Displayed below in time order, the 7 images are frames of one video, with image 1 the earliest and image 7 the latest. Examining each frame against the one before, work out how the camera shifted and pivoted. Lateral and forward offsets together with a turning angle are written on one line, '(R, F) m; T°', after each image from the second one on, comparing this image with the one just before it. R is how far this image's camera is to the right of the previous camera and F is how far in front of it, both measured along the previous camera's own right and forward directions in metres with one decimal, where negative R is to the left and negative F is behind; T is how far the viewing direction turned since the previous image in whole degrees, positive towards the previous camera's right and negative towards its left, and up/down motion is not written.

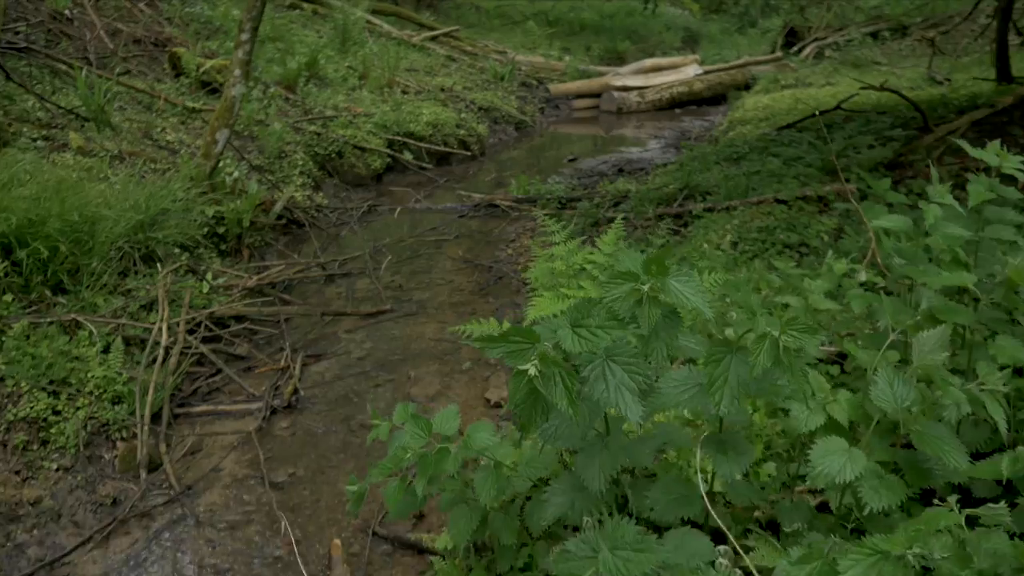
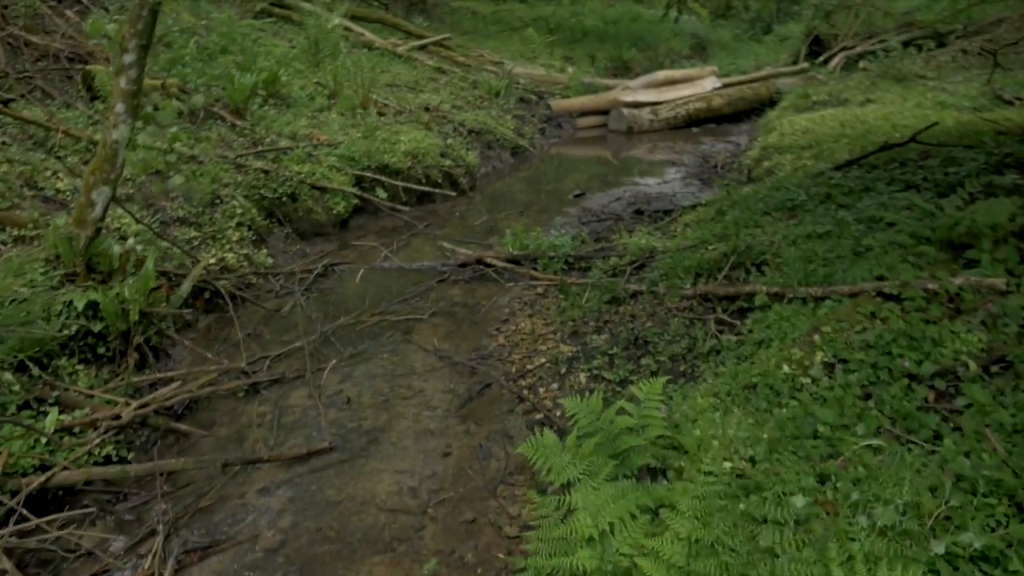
(+0.1, +1.8) m; 0°
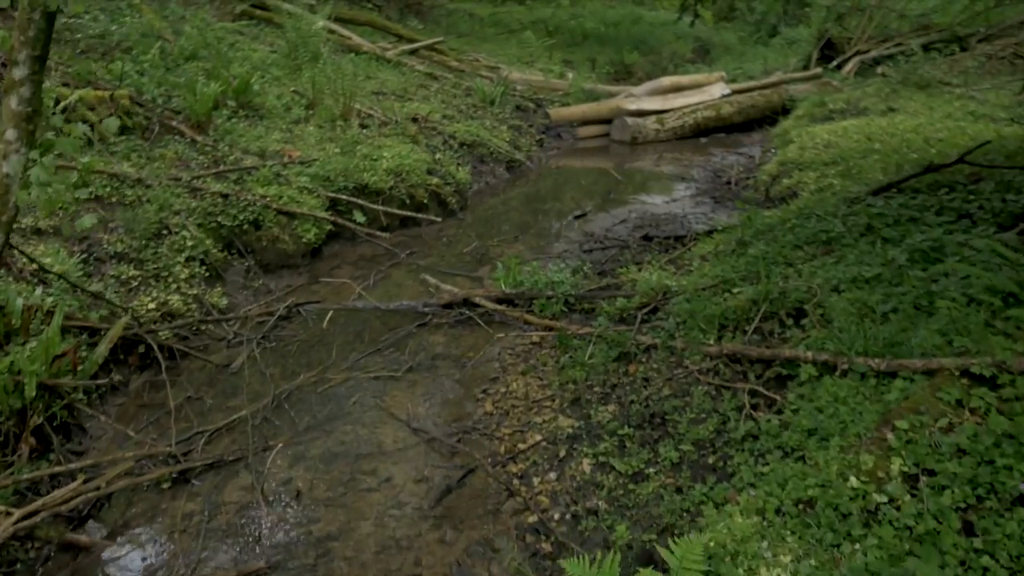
(+0.1, +0.9) m; 0°
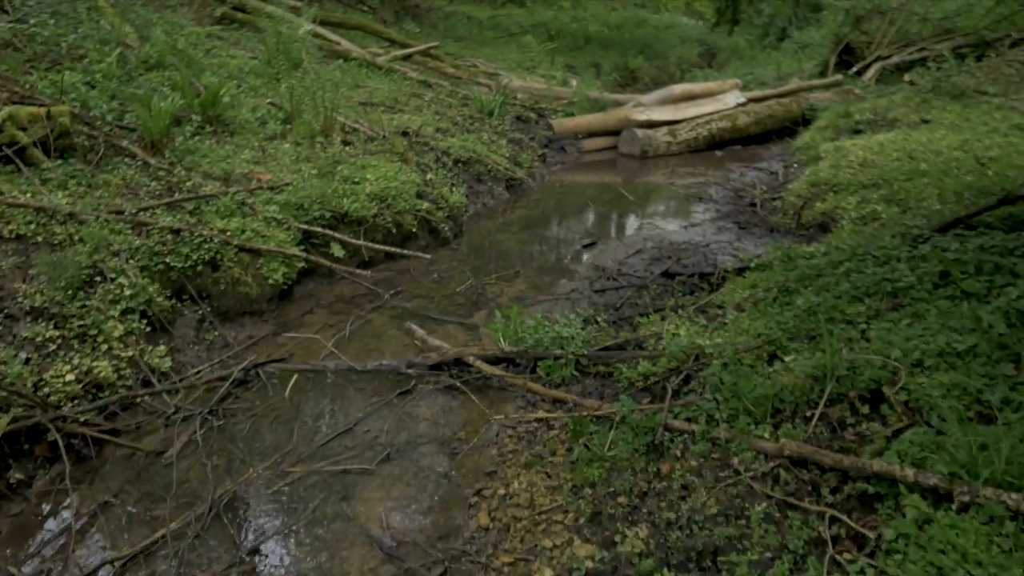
(0.0, +1.0) m; 0°
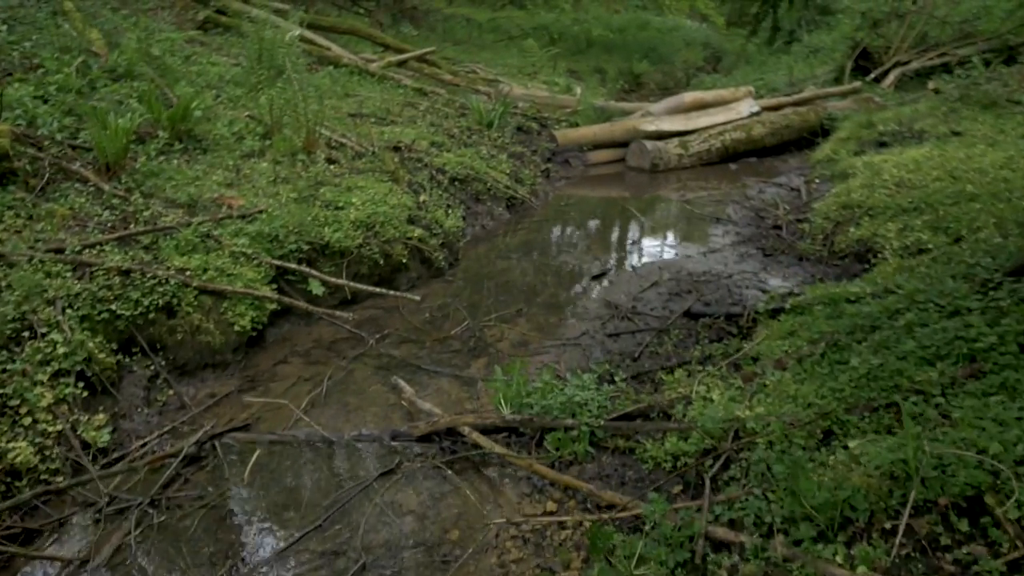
(0.0, +0.8) m; 0°
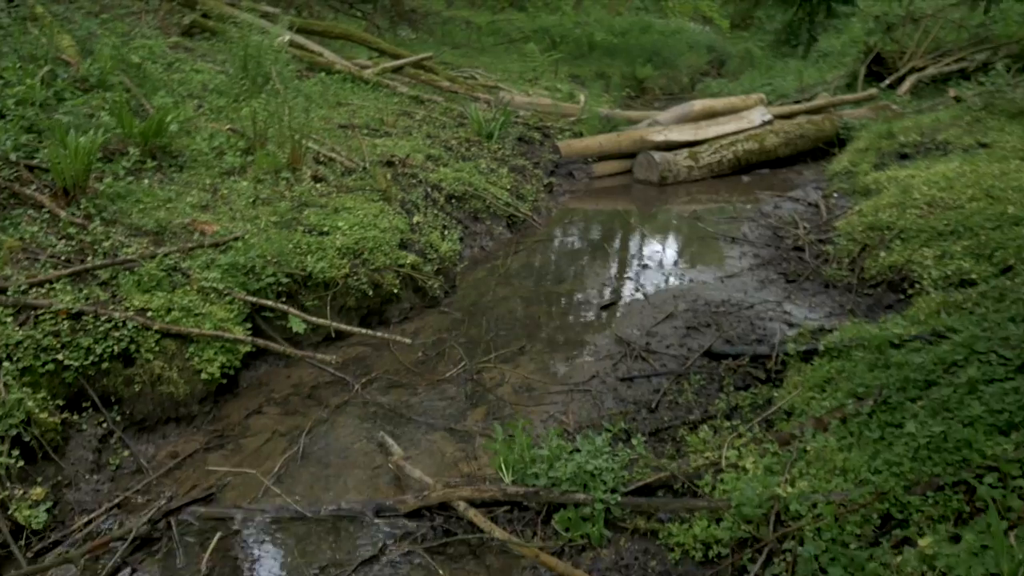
(0.0, +0.6) m; 0°
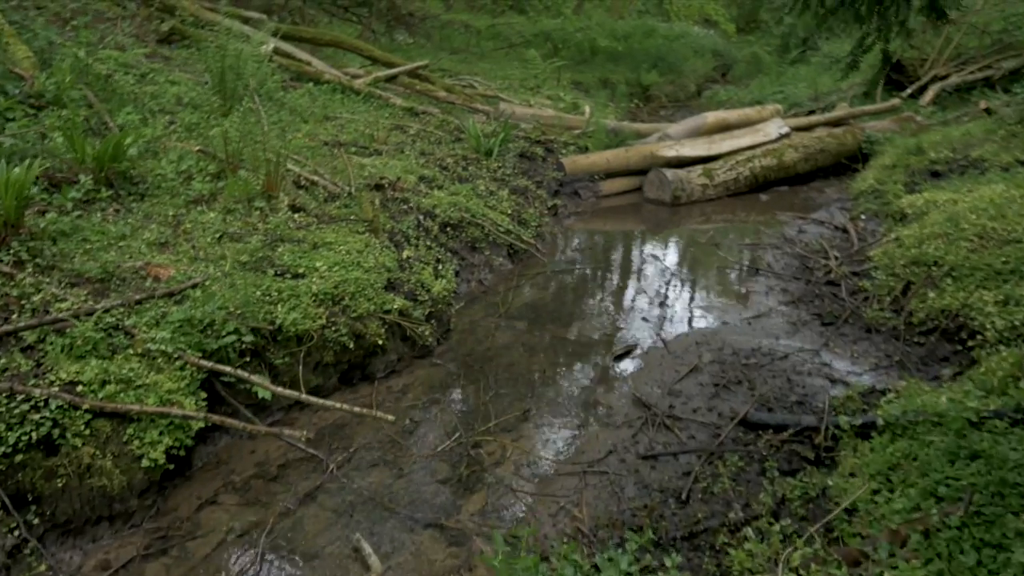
(0.0, +0.8) m; 0°
